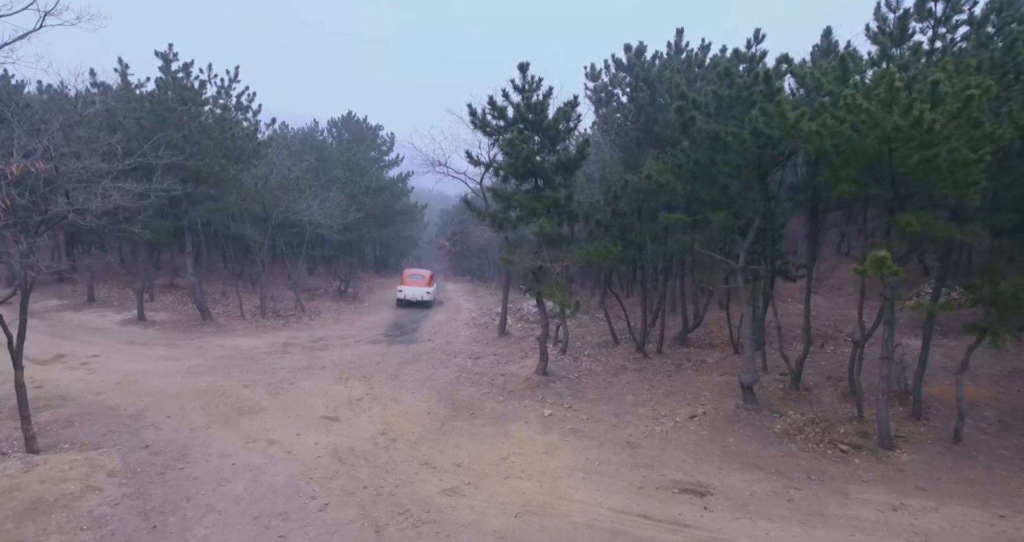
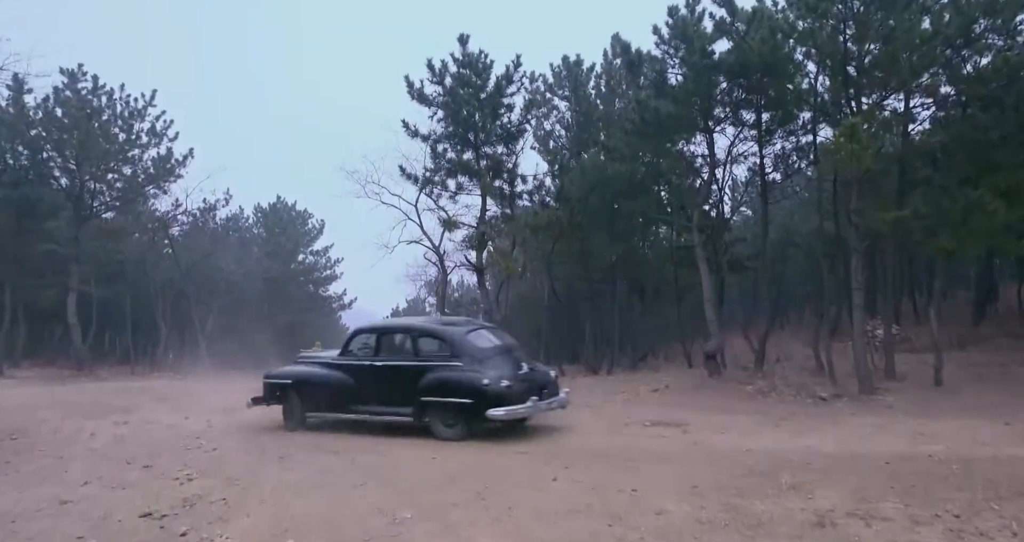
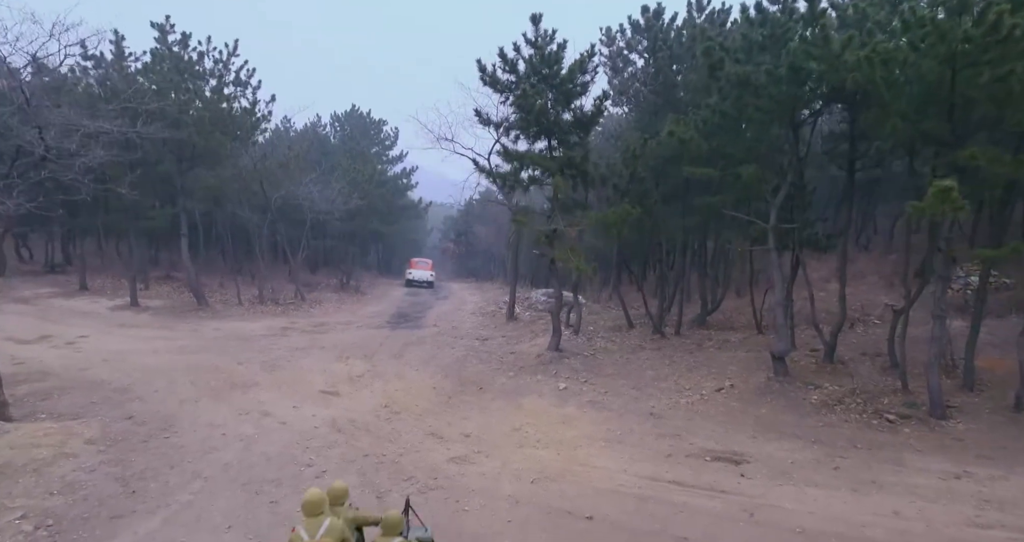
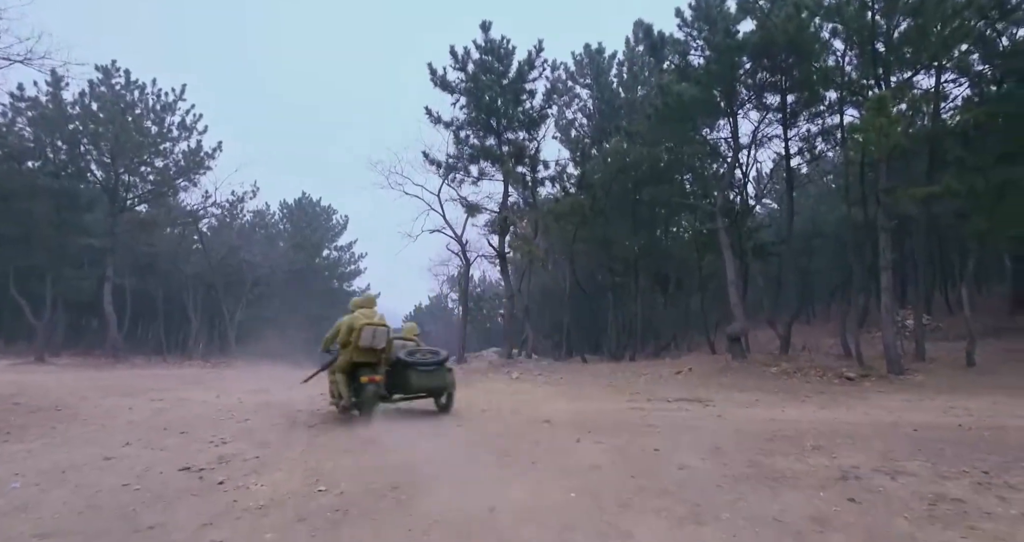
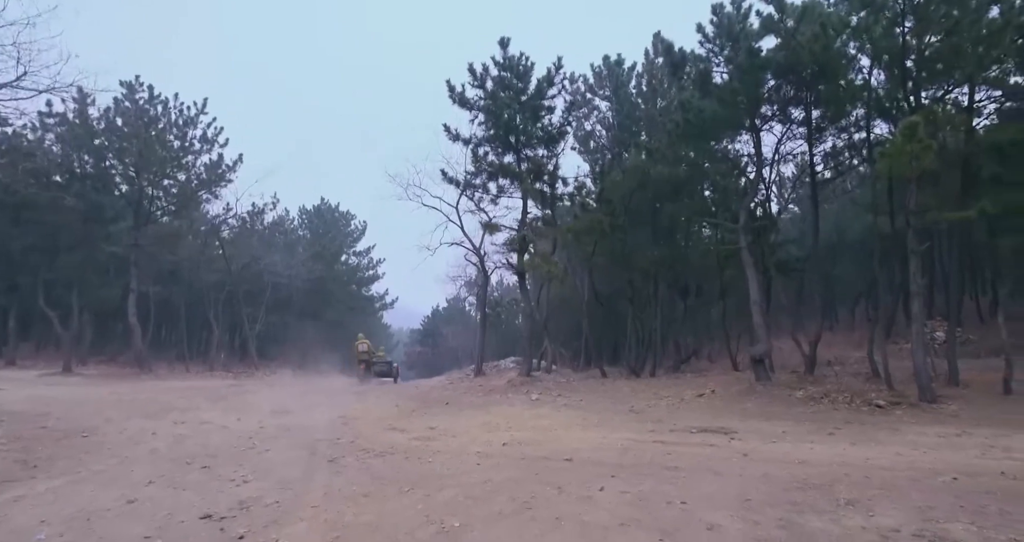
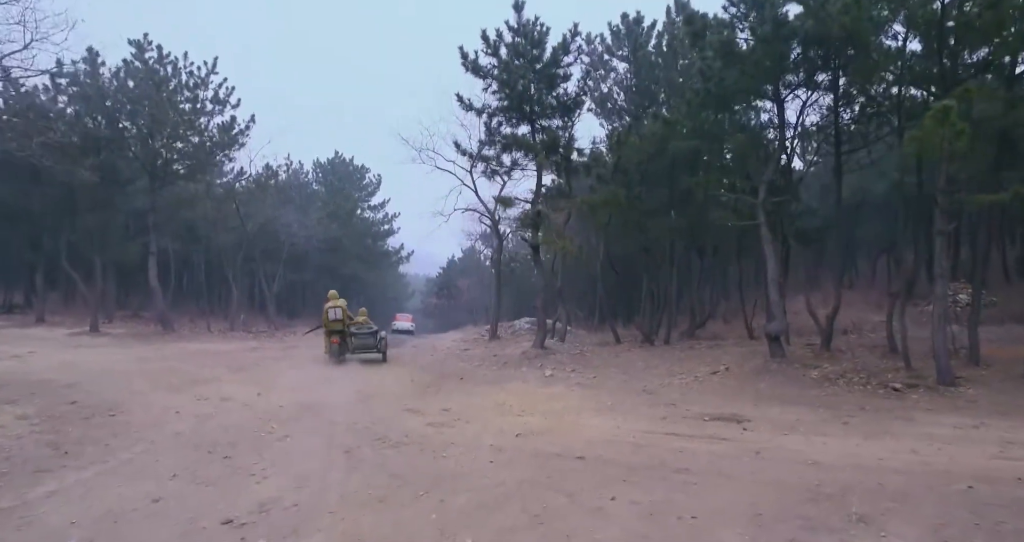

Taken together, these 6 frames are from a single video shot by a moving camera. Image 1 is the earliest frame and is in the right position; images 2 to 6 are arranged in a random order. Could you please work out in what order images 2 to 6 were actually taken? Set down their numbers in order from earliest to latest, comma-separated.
3, 6, 5, 4, 2
